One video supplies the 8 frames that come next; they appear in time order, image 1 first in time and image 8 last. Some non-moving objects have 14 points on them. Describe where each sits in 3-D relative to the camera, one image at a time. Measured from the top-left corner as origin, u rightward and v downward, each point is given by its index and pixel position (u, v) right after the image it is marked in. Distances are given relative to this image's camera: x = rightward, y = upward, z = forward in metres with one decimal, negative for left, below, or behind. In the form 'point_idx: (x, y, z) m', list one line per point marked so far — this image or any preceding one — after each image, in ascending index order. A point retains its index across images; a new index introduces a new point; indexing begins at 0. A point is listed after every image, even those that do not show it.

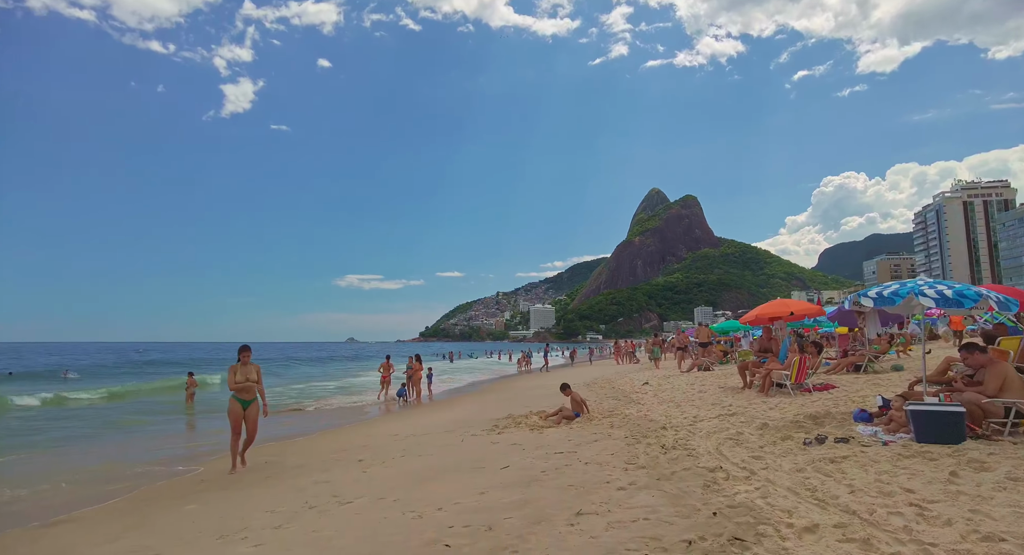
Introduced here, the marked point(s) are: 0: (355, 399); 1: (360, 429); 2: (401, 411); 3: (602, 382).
0: (-5.6, -4.1, +19.6) m
1: (-2.8, -2.8, +10.1) m
2: (-2.9, -3.4, +14.3) m
3: (+2.6, -3.0, +15.9) m
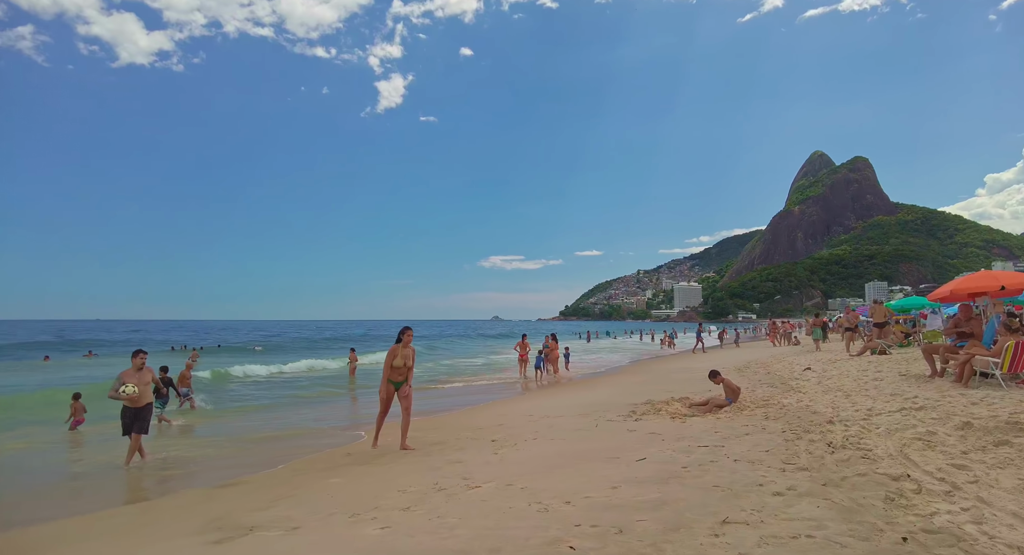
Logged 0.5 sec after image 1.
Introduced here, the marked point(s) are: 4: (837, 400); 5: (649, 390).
0: (-0.6, -3.4, +20.2) m
1: (-0.3, -2.4, +10.3) m
2: (+0.7, -2.9, +14.3) m
3: (+6.3, -2.3, +14.5) m
4: (+4.3, -1.6, +7.4) m
5: (+2.7, -2.2, +11.0) m
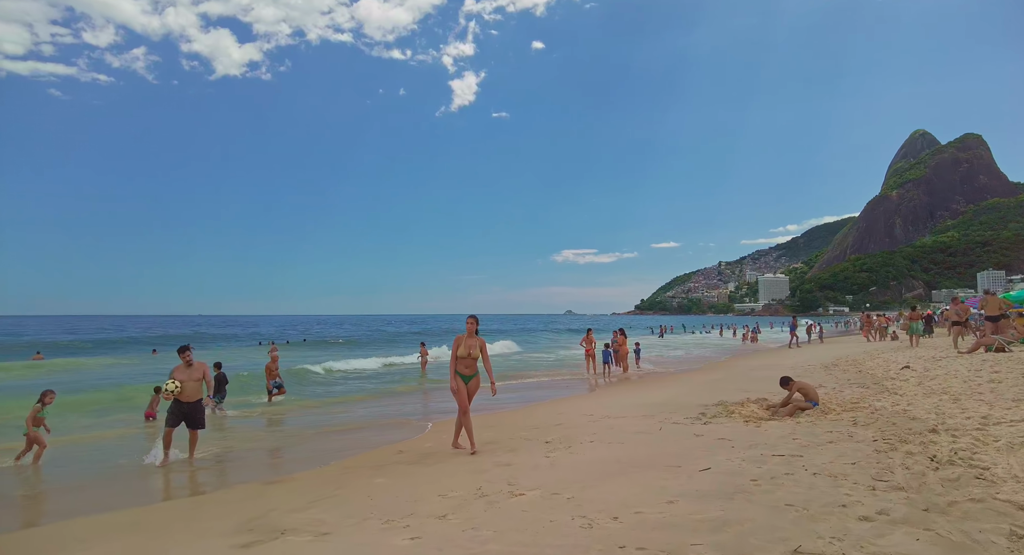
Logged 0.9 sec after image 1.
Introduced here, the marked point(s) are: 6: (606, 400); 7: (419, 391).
0: (+1.8, -3.2, +19.8) m
1: (+0.8, -2.3, +9.9) m
2: (+2.3, -2.7, +13.8) m
3: (+7.9, -2.0, +13.2) m
4: (+5.0, -1.4, +6.4) m
5: (+3.9, -2.1, +10.3) m
6: (+1.7, -2.3, +10.2) m
7: (-2.9, -3.3, +16.7) m
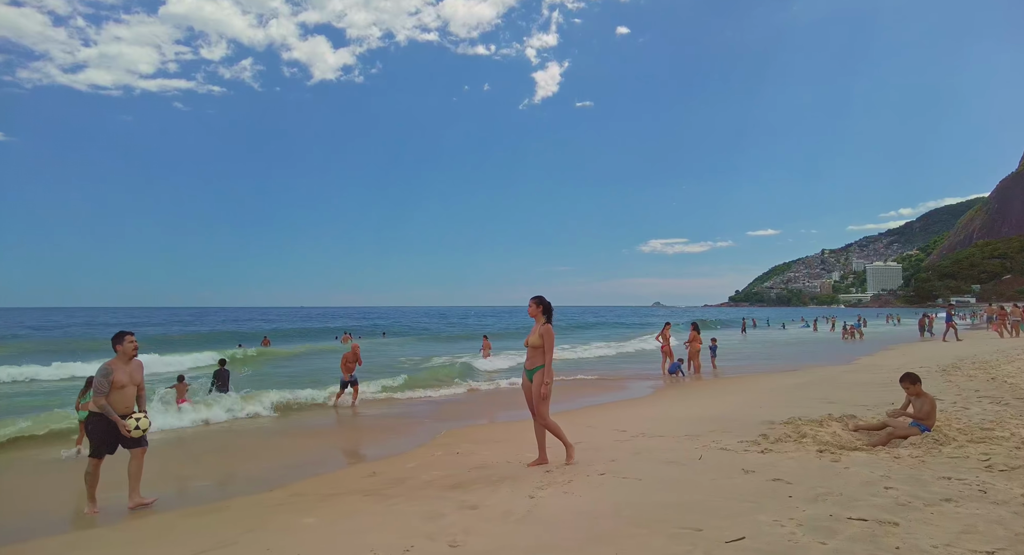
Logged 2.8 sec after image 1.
0: (+3.8, -2.8, +18.0) m
1: (+1.3, -2.1, +8.4) m
2: (+3.3, -2.4, +12.0) m
3: (+8.8, -1.7, +10.6) m
4: (+4.8, -1.2, +4.3) m
5: (+4.4, -1.8, +8.3) m
6: (+2.2, -2.0, +8.6) m
7: (-1.3, -3.0, +15.7) m
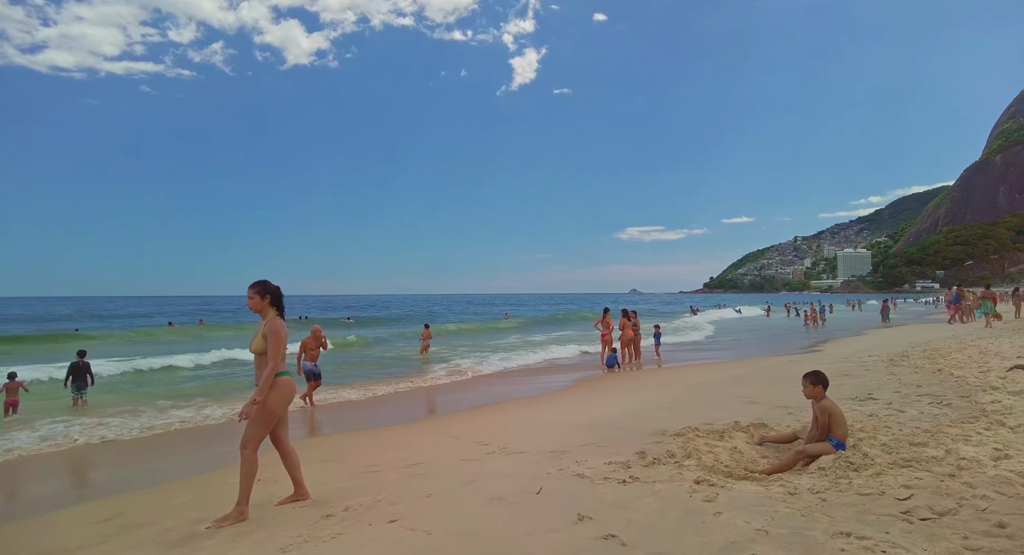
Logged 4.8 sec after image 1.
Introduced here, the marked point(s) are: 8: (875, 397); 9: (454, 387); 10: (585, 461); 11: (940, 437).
0: (+1.8, -2.3, +16.8) m
1: (-0.3, -1.8, +7.1) m
2: (+1.6, -2.1, +10.8) m
3: (+7.1, -1.4, +9.6) m
4: (+3.4, -1.0, +3.1) m
5: (+2.7, -1.5, +7.1) m
6: (+0.6, -1.7, +7.3) m
7: (-3.2, -2.6, +14.3) m
8: (+3.8, -1.3, +5.8) m
9: (-1.3, -2.3, +12.6) m
10: (+0.6, -1.4, +4.3) m
11: (+3.1, -1.2, +4.0) m
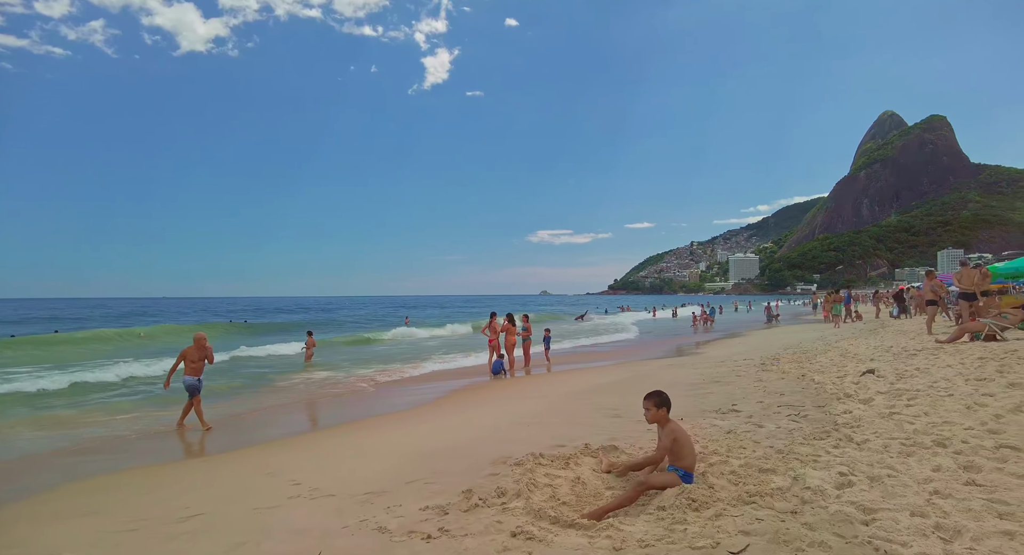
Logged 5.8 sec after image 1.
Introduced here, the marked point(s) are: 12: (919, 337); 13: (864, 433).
0: (-1.5, -2.4, +16.1) m
1: (-2.1, -1.8, +6.2) m
2: (-0.8, -2.1, +10.1) m
3: (+4.9, -1.4, +9.8) m
4: (+2.2, -1.1, +2.8) m
5: (+1.0, -1.6, +6.7) m
6: (-1.2, -1.8, +6.5) m
7: (-6.0, -2.7, +12.8) m
8: (+2.2, -1.3, +5.6) m
9: (-3.8, -2.4, +11.5) m
10: (-0.7, -1.5, +3.6) m
11: (+1.8, -1.2, +3.7) m
12: (+7.4, -1.1, +10.1) m
13: (+2.5, -1.1, +4.0) m
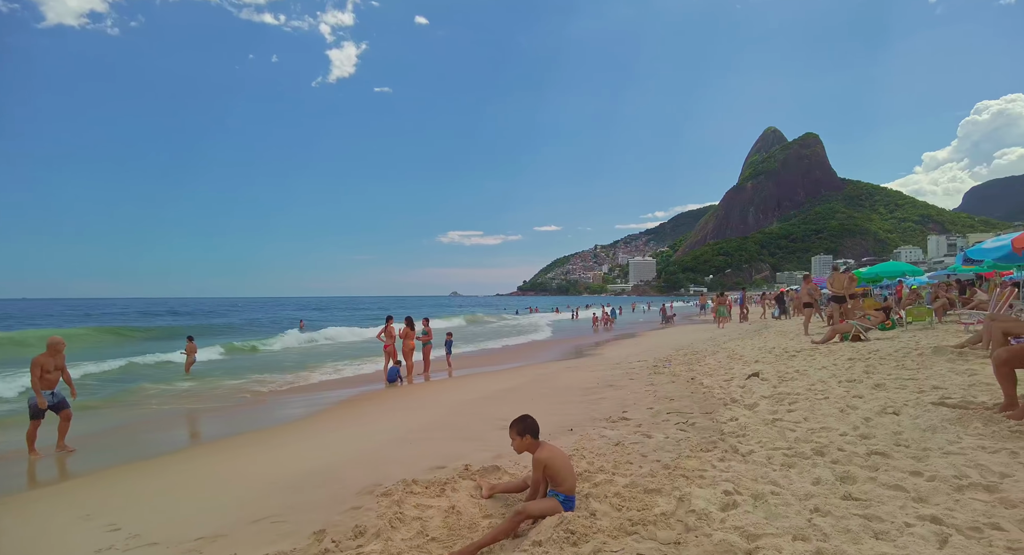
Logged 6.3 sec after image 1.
0: (-4.3, -2.4, +15.2) m
1: (-3.2, -1.8, +5.3) m
2: (-2.6, -2.2, +9.4) m
3: (+3.0, -1.5, +10.0) m
4: (+1.5, -1.1, +2.7) m
5: (-0.3, -1.6, +6.3) m
6: (-2.4, -1.8, +5.8) m
7: (-8.2, -2.7, +11.2) m
8: (+1.1, -1.3, +5.4) m
9: (-5.9, -2.4, +10.2) m
10: (-1.5, -1.5, +3.0) m
11: (+1.0, -1.2, +3.5) m
12: (+5.5, -1.2, +10.7) m
13: (+1.7, -1.2, +3.9) m
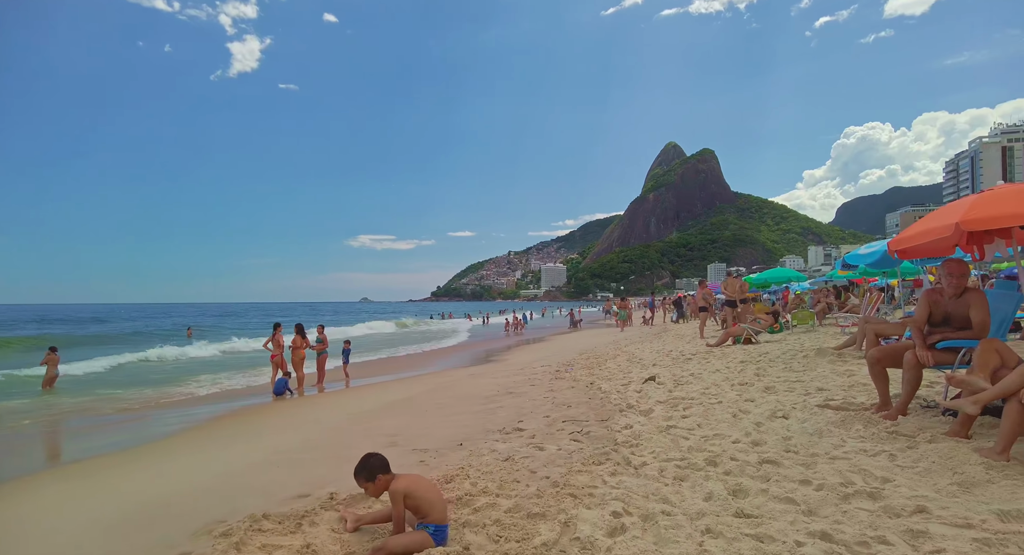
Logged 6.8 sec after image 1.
0: (-6.8, -2.5, +13.9) m
1: (-4.2, -1.8, +4.3) m
2: (-4.2, -2.2, +8.4) m
3: (+1.3, -1.6, +9.9) m
4: (+0.9, -1.1, +2.5) m
5: (-1.5, -1.6, +5.7) m
6: (-3.5, -1.8, +4.9) m
7: (-10.1, -2.7, +9.4) m
8: (+0.1, -1.4, +5.1) m
9: (-7.6, -2.4, +8.8) m
10: (-2.1, -1.5, +2.3) m
11: (+0.3, -1.2, +3.1) m
12: (+3.6, -1.2, +11.0) m
13: (+0.9, -1.2, +3.7) m
